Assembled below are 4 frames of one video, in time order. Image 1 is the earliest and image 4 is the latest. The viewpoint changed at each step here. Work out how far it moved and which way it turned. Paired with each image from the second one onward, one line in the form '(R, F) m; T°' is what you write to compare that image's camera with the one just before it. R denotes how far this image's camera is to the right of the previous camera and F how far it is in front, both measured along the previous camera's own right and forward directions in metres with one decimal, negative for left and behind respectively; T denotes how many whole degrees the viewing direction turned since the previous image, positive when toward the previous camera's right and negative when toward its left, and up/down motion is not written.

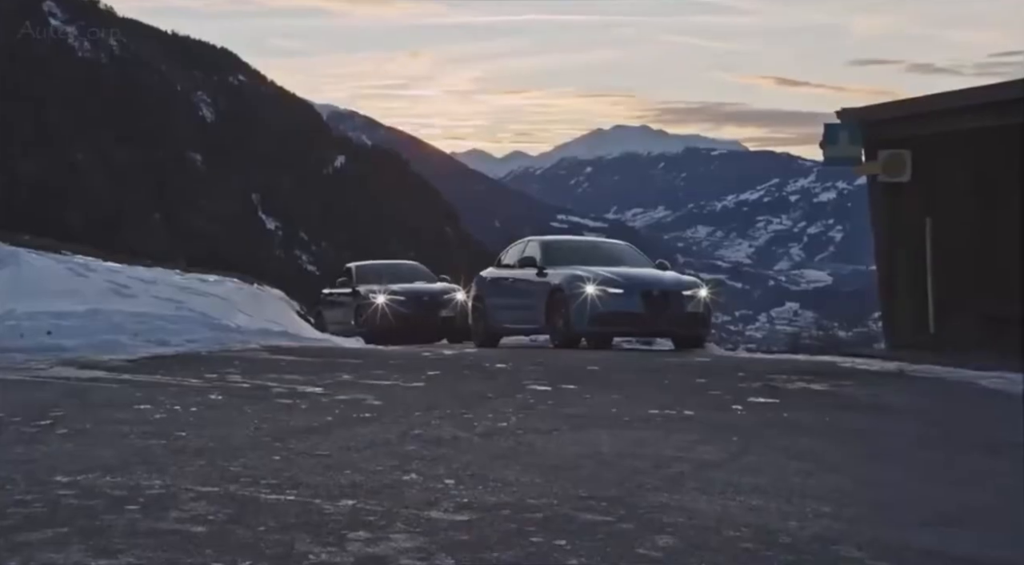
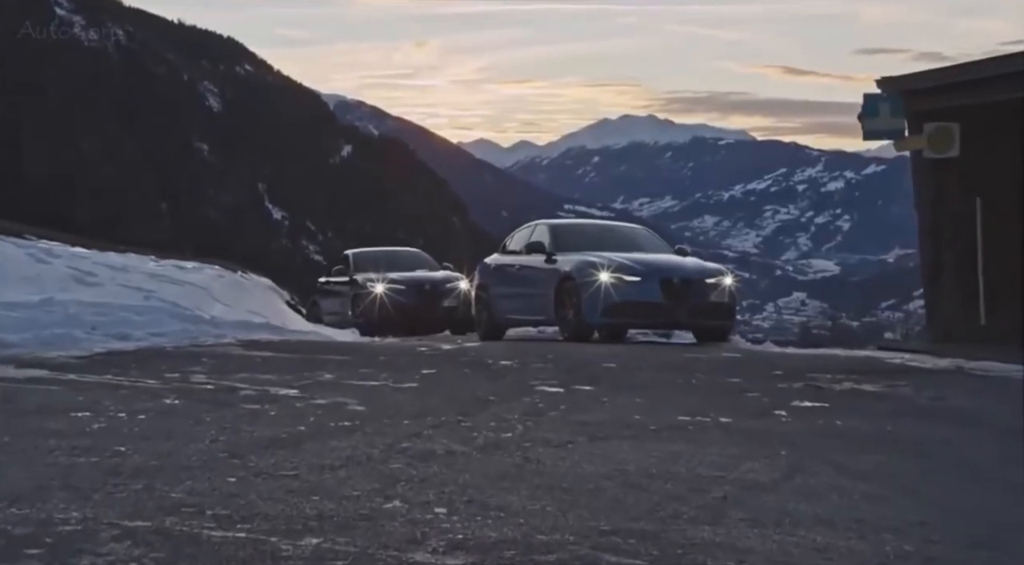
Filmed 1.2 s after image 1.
(0.0, +1.4) m; 0°
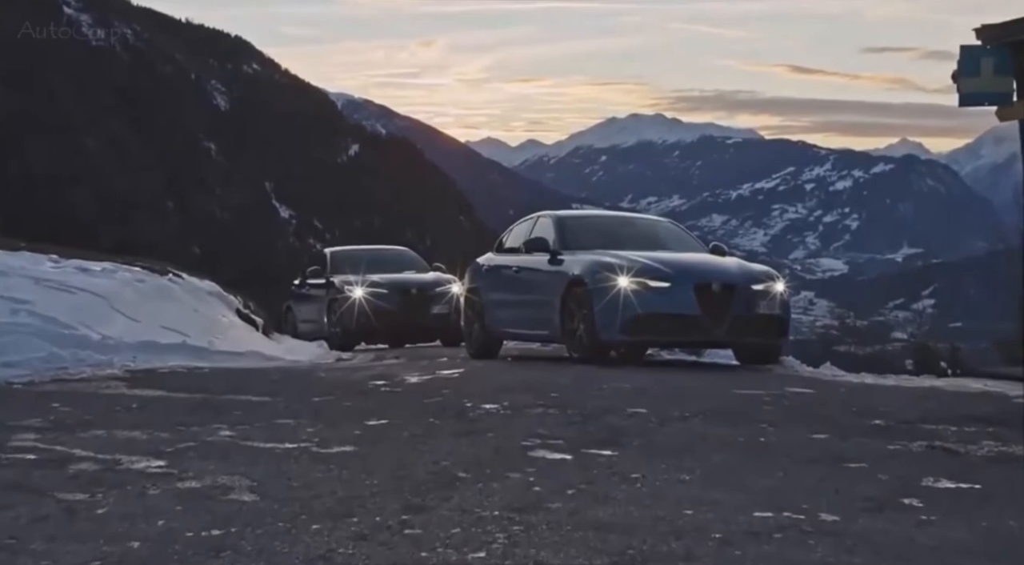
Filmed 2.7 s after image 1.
(+0.1, +3.1) m; 0°
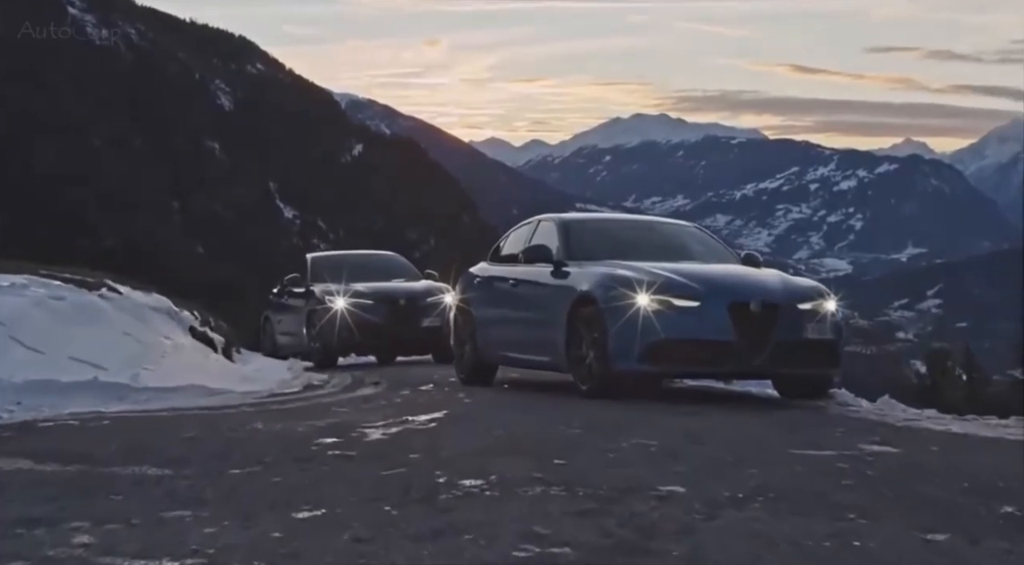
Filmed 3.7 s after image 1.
(+0.1, +2.0) m; 0°
